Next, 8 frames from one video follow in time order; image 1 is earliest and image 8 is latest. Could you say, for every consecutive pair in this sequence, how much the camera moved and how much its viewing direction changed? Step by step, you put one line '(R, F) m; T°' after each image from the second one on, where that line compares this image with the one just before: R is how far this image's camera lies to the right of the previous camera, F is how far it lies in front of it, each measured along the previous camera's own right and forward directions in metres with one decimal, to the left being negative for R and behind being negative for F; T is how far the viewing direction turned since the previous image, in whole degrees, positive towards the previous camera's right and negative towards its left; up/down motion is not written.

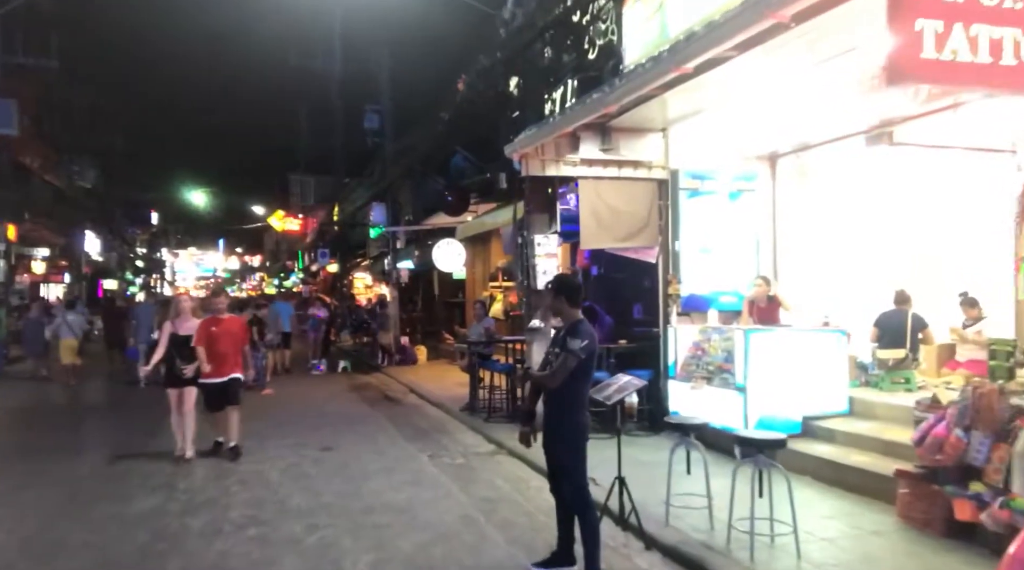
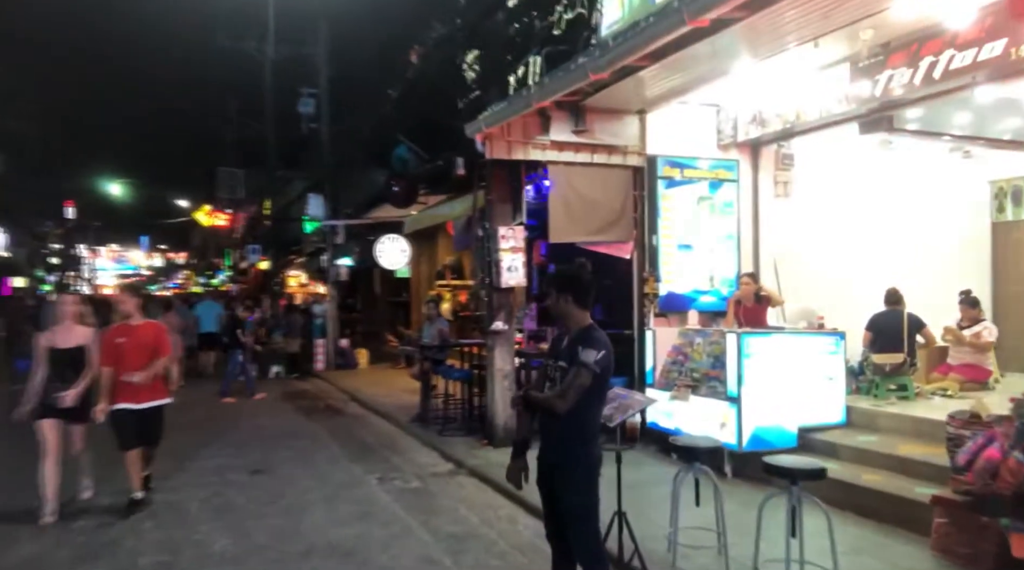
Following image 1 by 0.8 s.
(-0.3, +1.2) m; +4°
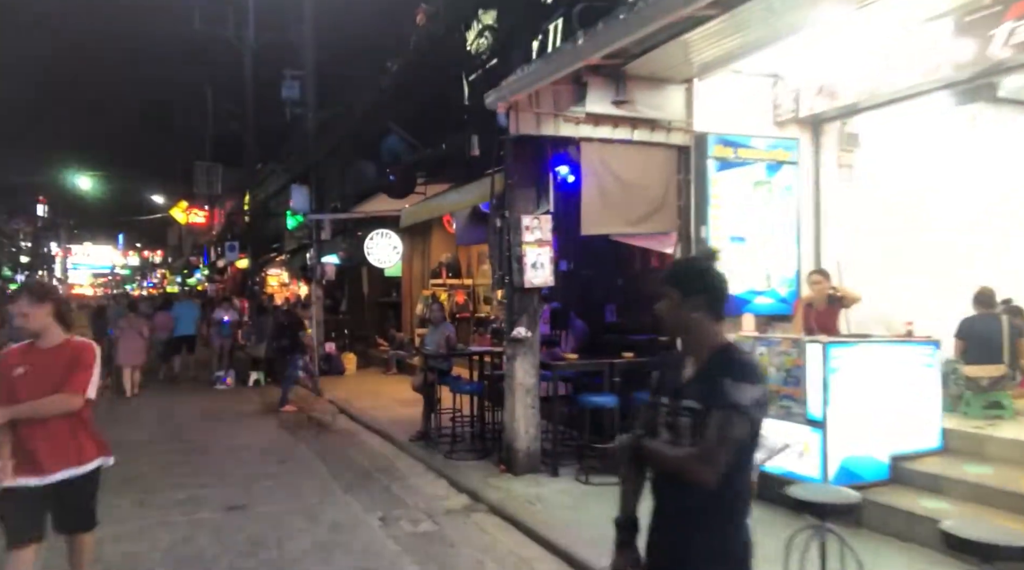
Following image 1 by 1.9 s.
(-0.4, +1.5) m; +1°
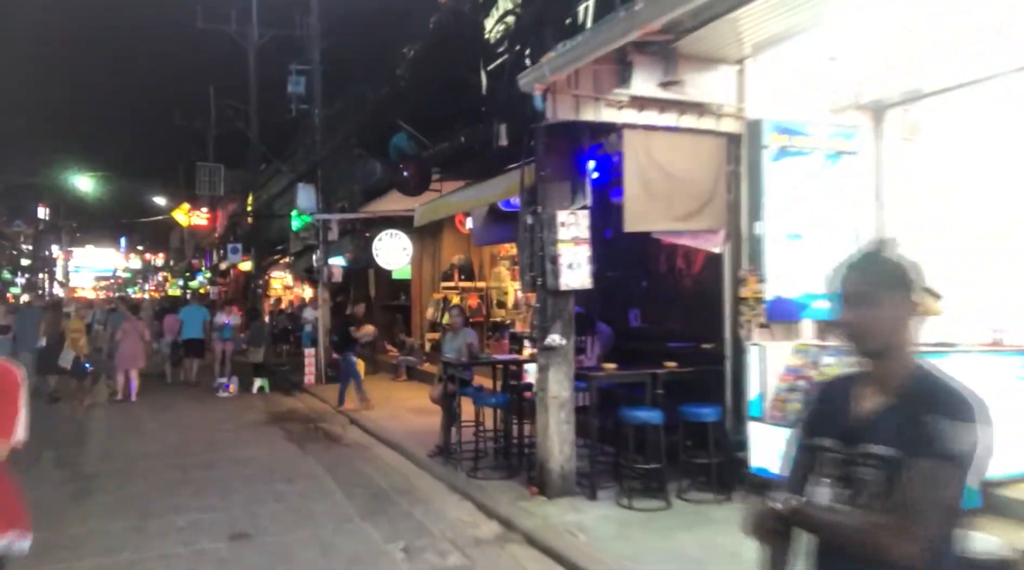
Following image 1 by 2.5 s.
(-0.3, +0.8) m; 0°
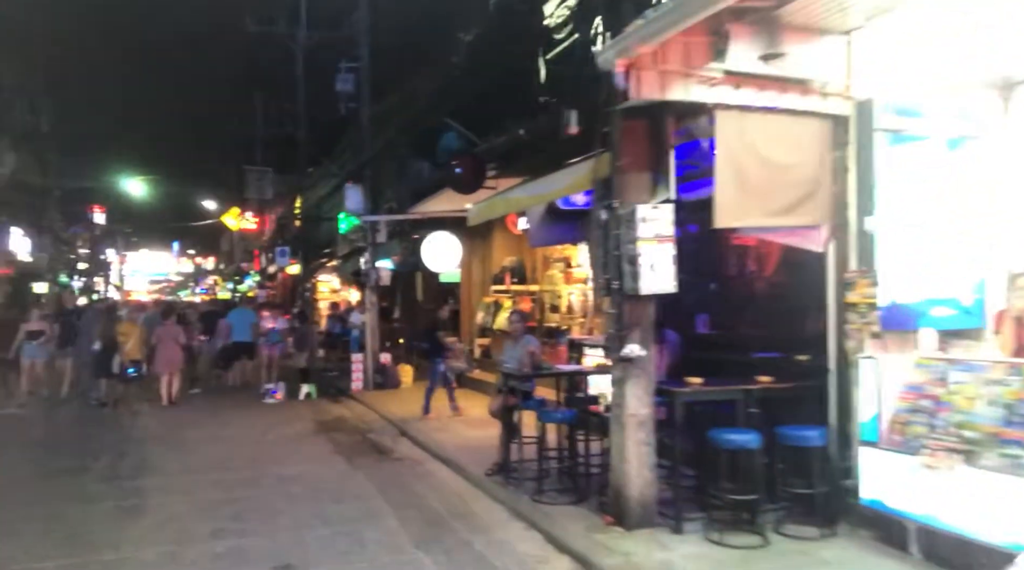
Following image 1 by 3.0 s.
(-0.2, +0.8) m; -3°
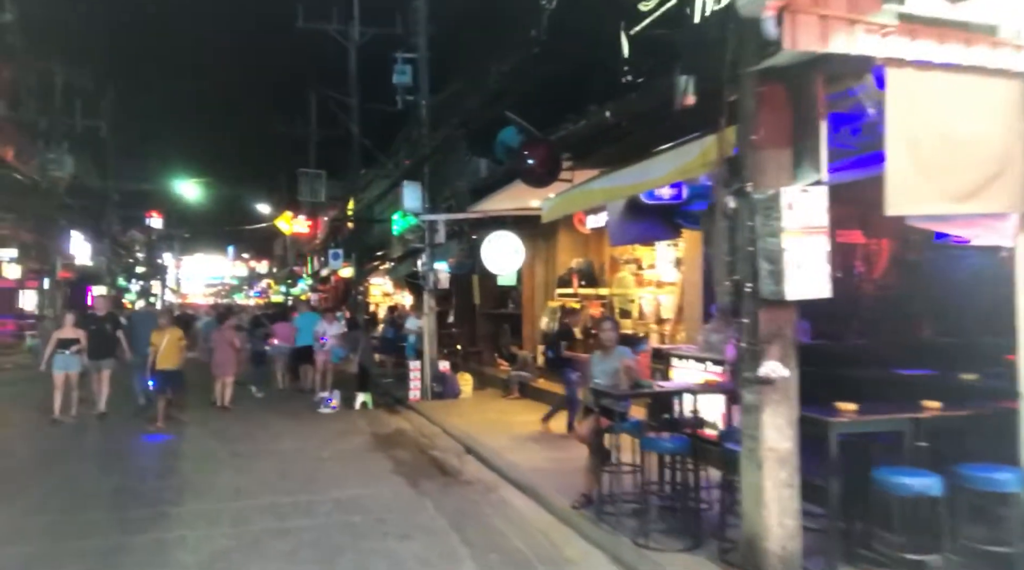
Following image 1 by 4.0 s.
(-0.4, +1.2) m; -3°
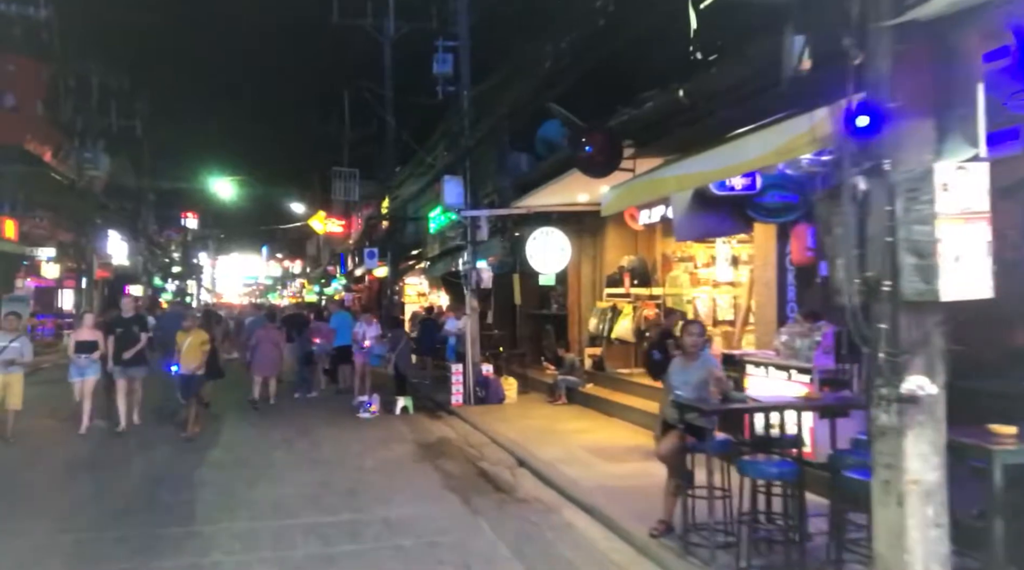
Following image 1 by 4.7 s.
(-0.3, +0.9) m; -2°
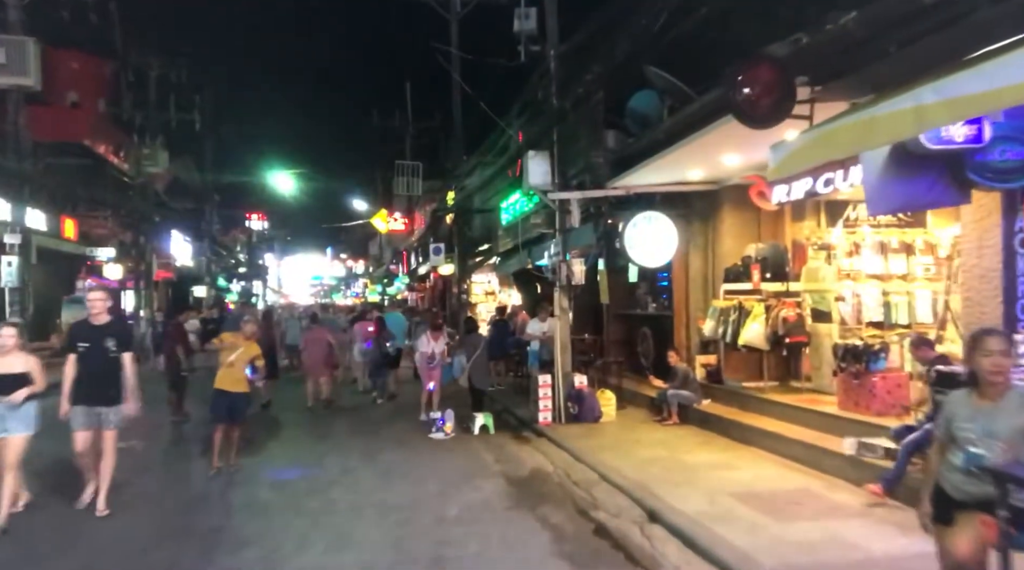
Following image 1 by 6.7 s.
(-0.6, +2.5) m; -4°
